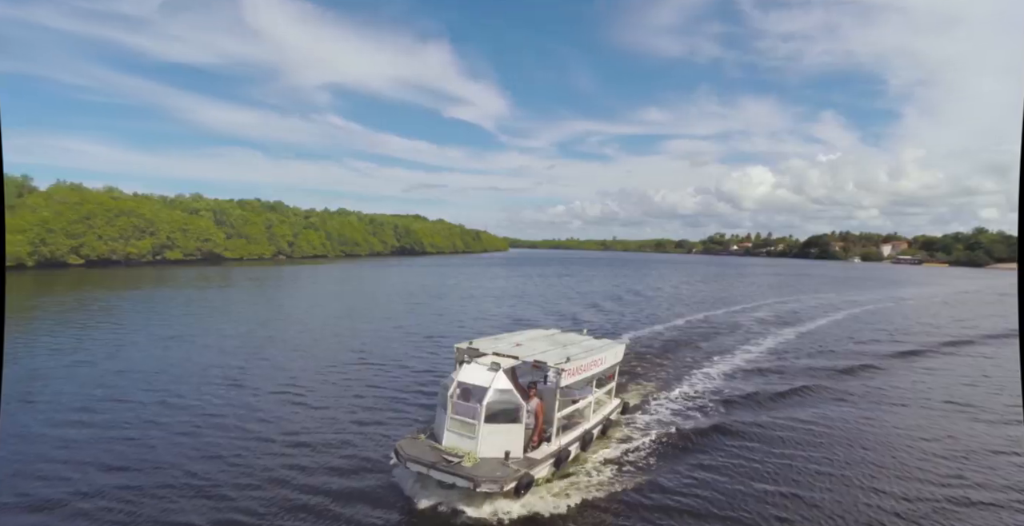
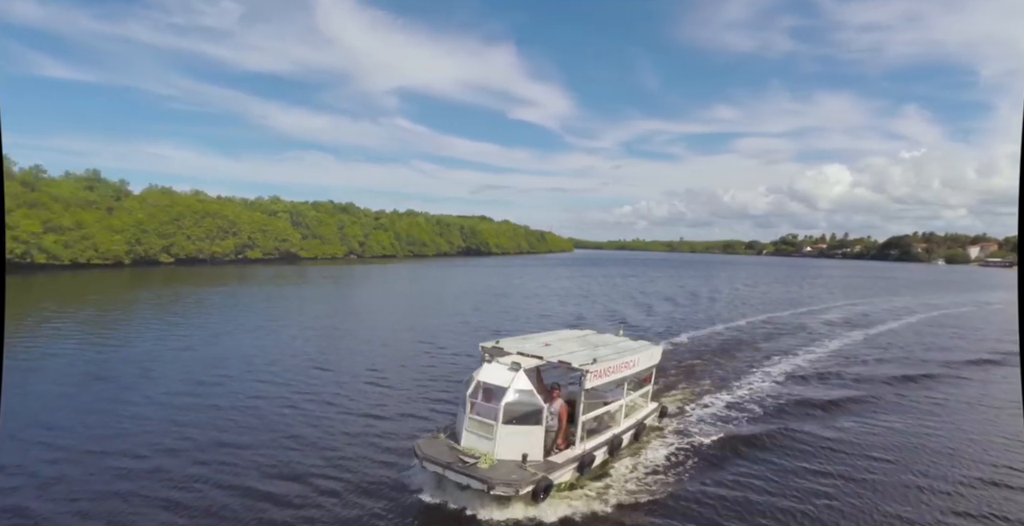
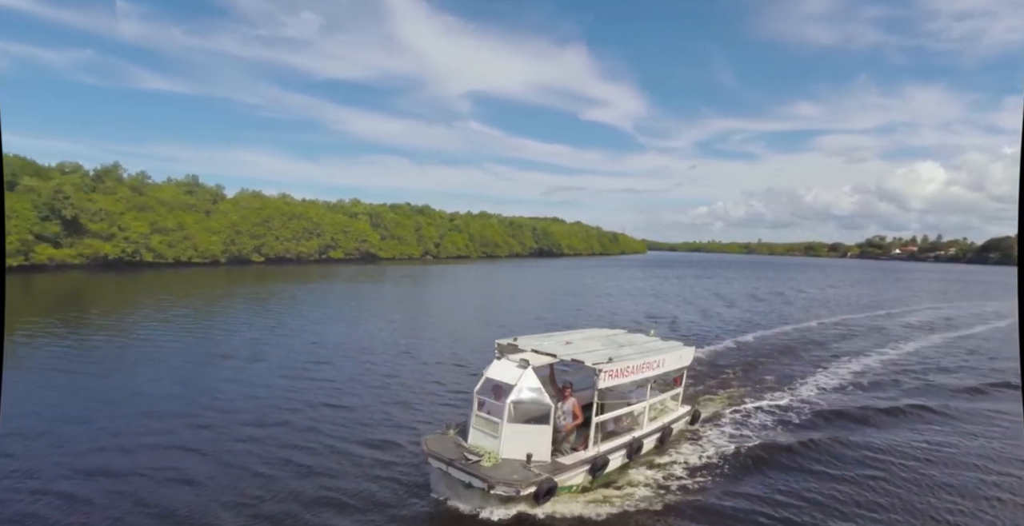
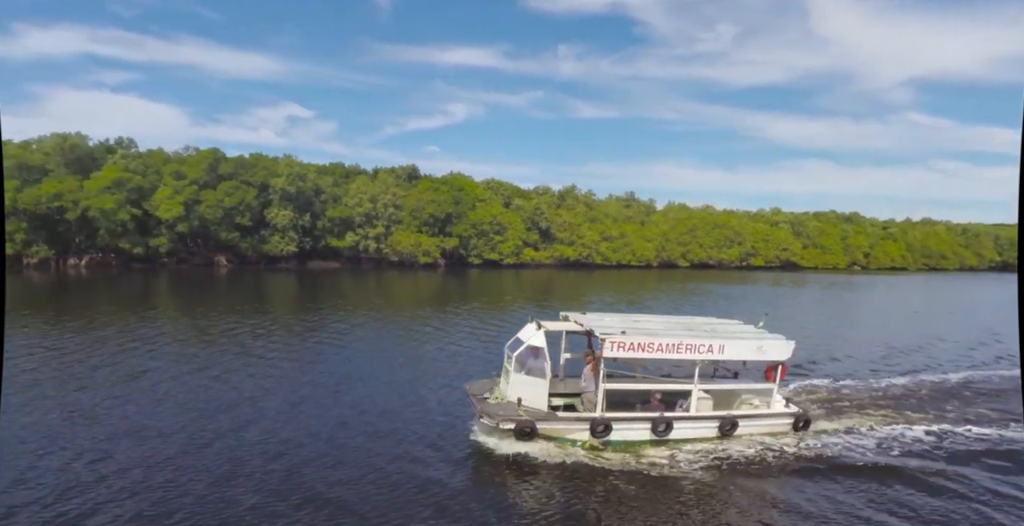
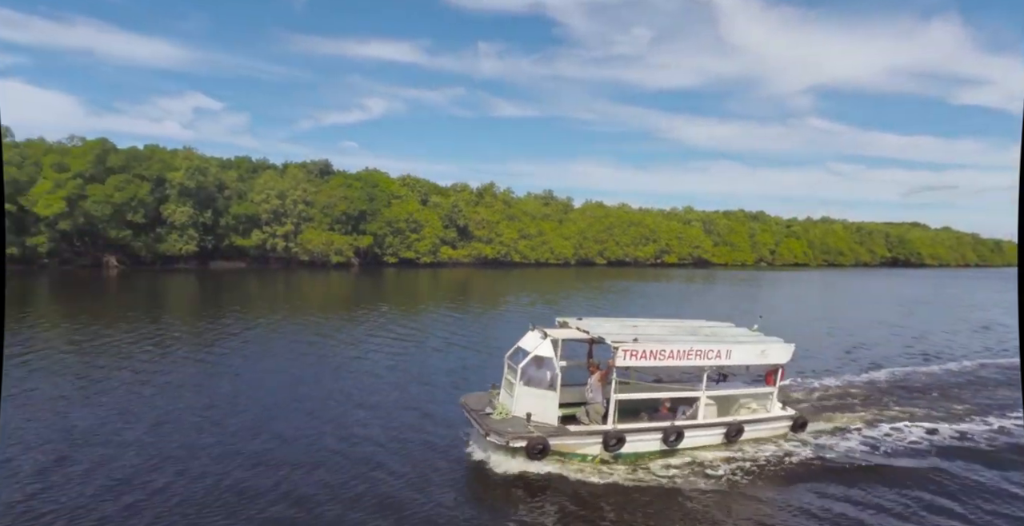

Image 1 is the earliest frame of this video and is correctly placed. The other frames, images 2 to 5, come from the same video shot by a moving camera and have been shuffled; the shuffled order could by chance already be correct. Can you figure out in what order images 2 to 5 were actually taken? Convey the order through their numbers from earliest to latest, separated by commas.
2, 3, 5, 4
